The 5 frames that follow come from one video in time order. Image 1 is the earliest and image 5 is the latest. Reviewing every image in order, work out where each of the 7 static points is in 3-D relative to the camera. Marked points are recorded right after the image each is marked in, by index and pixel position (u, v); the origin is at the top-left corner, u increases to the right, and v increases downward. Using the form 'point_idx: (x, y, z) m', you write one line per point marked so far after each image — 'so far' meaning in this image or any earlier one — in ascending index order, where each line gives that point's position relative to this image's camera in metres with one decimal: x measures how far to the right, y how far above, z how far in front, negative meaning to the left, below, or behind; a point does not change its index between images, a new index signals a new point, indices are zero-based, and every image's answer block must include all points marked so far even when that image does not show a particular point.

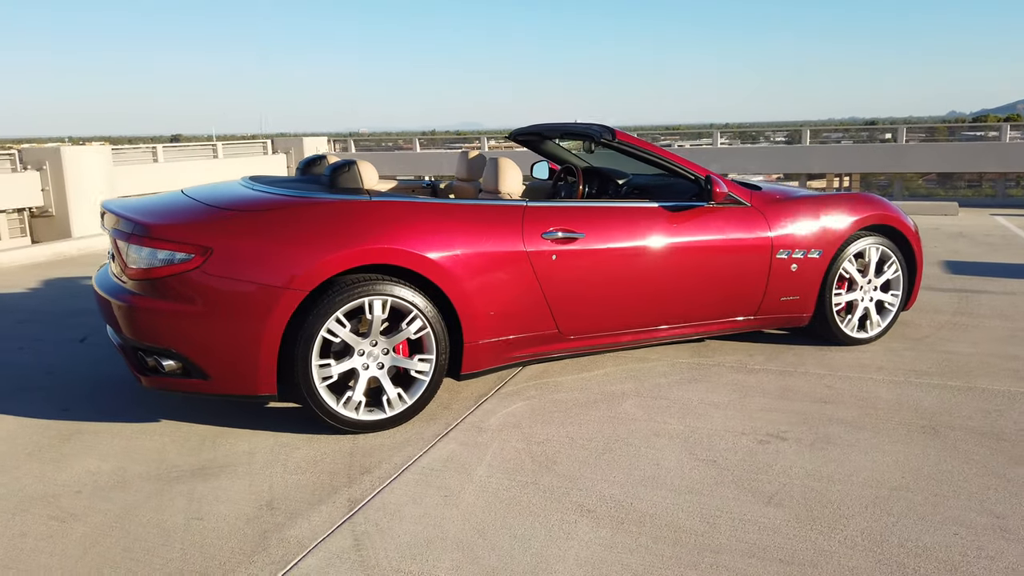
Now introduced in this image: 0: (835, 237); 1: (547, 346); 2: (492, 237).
0: (+2.4, +0.4, +4.6) m
1: (+0.2, -0.4, +4.0) m
2: (-0.1, +0.3, +3.7) m
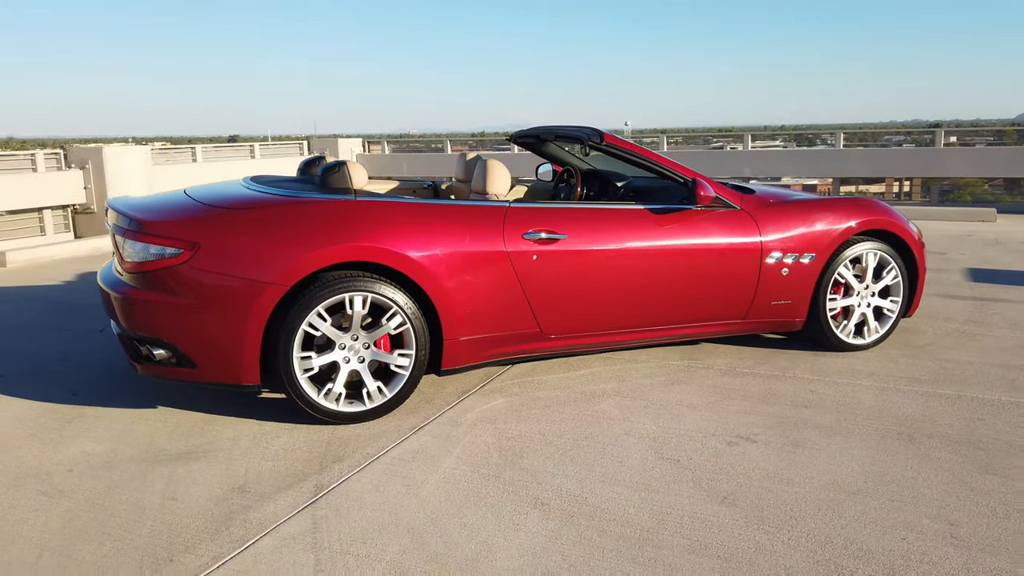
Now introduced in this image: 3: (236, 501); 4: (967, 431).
0: (+2.4, +0.3, +4.5) m
1: (+0.1, -0.4, +4.0) m
2: (-0.3, +0.3, +3.7) m
3: (-1.2, -0.9, +2.6) m
4: (+2.4, -0.8, +3.2) m
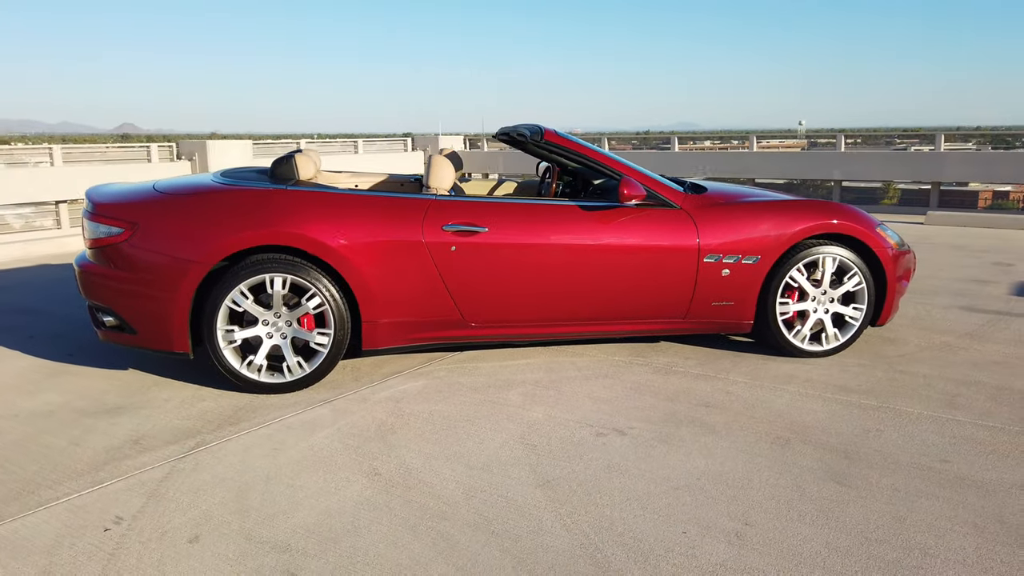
0: (+1.9, +0.3, +4.4) m
1: (-0.4, -0.3, +4.2) m
2: (-0.8, +0.4, +4.0) m
3: (-1.9, -0.8, +3.0) m
4: (+1.7, -0.8, +3.1) m
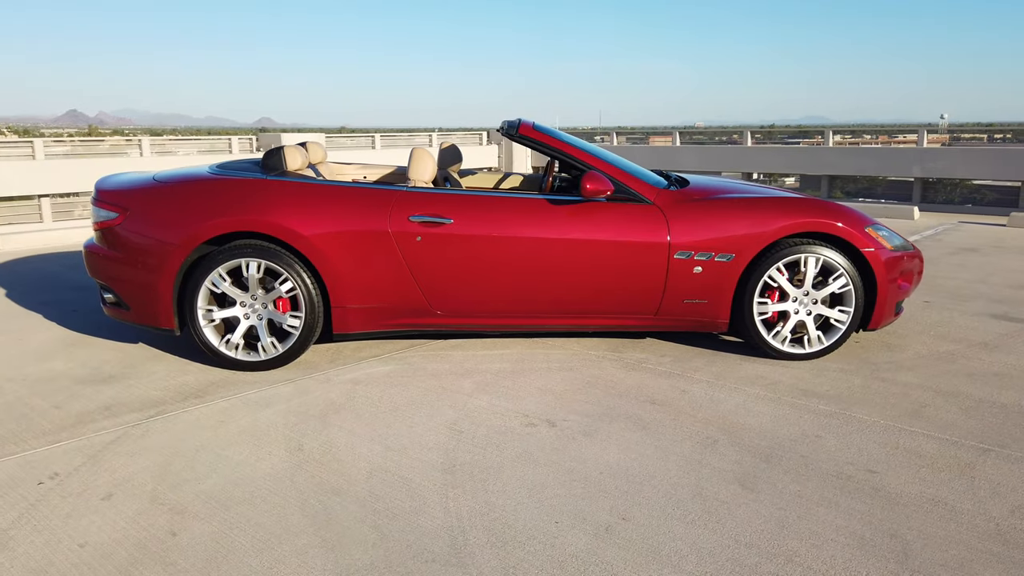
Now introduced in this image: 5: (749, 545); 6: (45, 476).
0: (+1.7, +0.3, +4.2) m
1: (-0.7, -0.2, +4.3) m
2: (-1.0, +0.5, +4.1) m
3: (-2.3, -0.7, +3.3) m
4: (+1.3, -0.8, +3.0) m
5: (+0.9, -0.9, +2.2) m
6: (-2.0, -0.8, +2.6) m
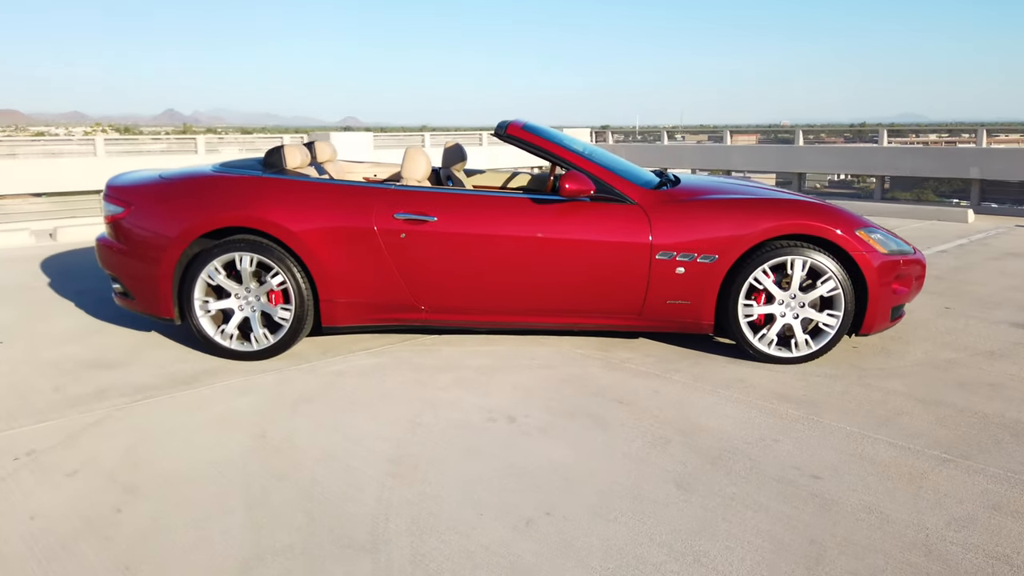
0: (+1.6, +0.3, +4.2) m
1: (-0.8, -0.2, +4.4) m
2: (-1.2, +0.5, +4.3) m
3: (-2.5, -0.6, +3.6) m
4: (+1.1, -0.8, +3.0) m
5: (+0.6, -0.9, +2.2) m
6: (-2.3, -0.8, +2.8) m
